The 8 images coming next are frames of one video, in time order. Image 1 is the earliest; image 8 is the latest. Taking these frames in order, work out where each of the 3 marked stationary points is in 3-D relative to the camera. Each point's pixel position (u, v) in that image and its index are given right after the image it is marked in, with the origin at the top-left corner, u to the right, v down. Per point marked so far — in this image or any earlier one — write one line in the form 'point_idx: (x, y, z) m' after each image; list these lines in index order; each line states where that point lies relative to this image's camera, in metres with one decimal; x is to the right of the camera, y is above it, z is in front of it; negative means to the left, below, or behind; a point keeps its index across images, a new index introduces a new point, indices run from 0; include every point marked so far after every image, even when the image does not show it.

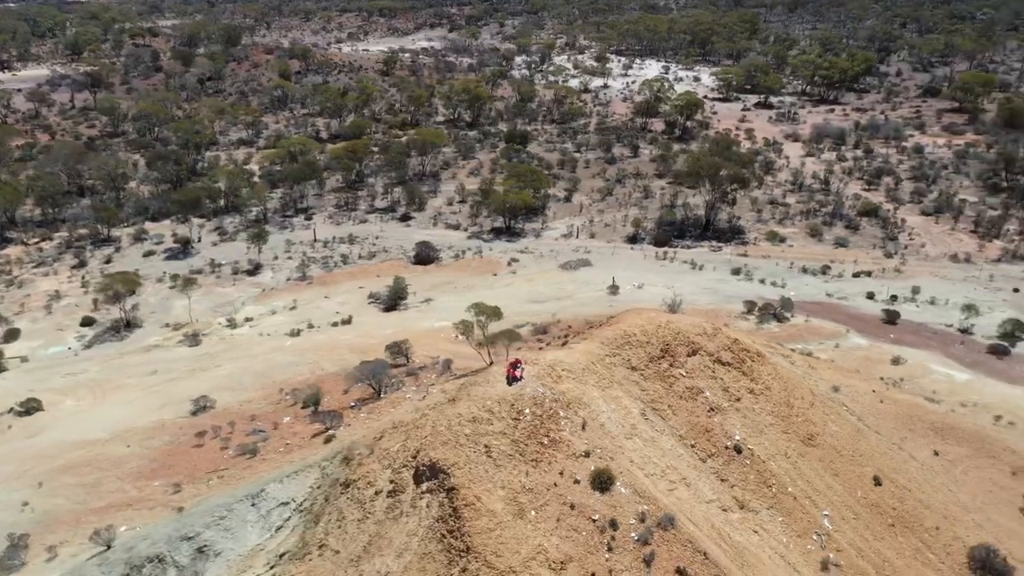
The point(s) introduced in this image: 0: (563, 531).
0: (+1.2, -5.4, +18.1) m
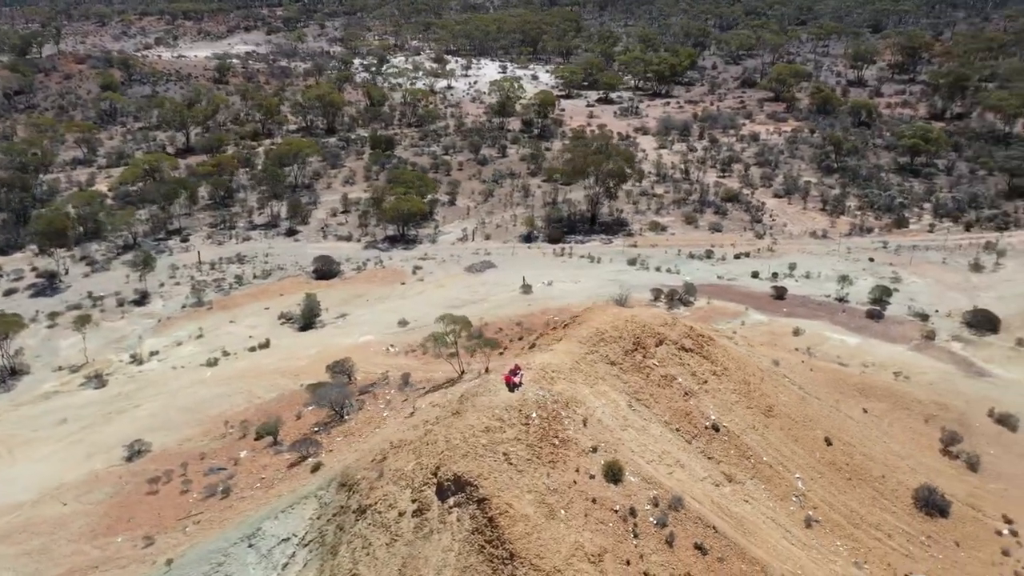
0: (+1.9, -5.5, +18.9) m
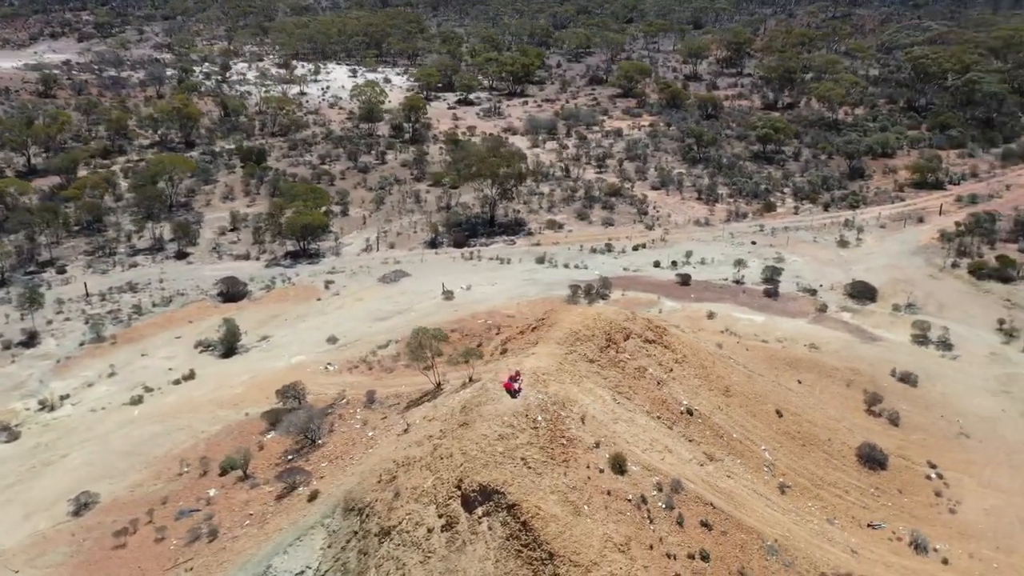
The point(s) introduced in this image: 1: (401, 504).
0: (+2.5, -5.5, +19.8) m
1: (-2.7, -5.2, +19.6) m
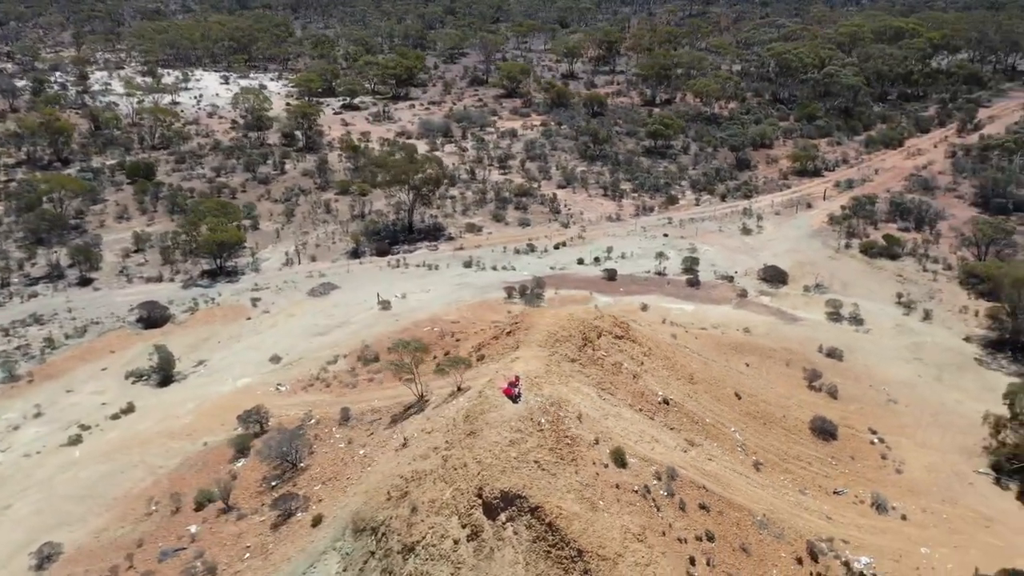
0: (+2.9, -5.5, +20.6) m
1: (-2.2, -5.5, +19.5) m
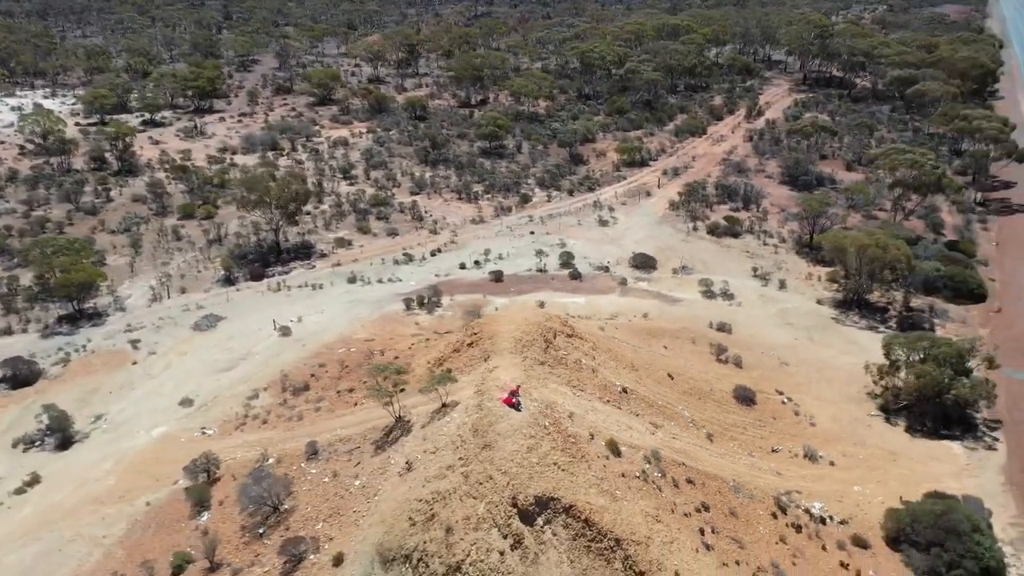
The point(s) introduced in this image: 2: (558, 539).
0: (+3.4, -5.5, +22.0) m
1: (-1.3, -6.0, +19.7) m
2: (+1.1, -6.1, +19.9) m
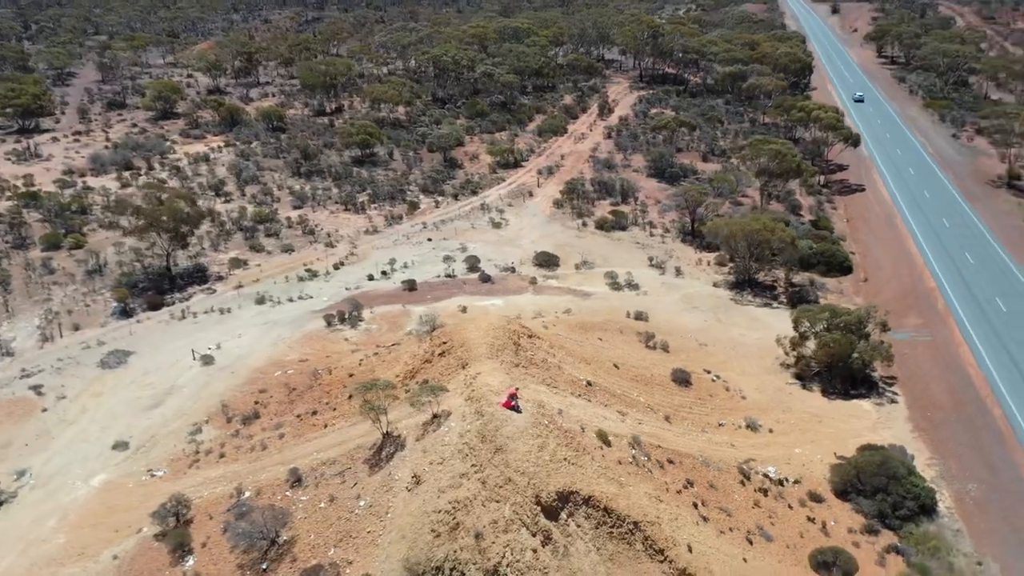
0: (+3.5, -5.4, +23.3) m
1: (-0.5, -6.3, +20.1) m
2: (+1.8, -6.1, +20.8) m
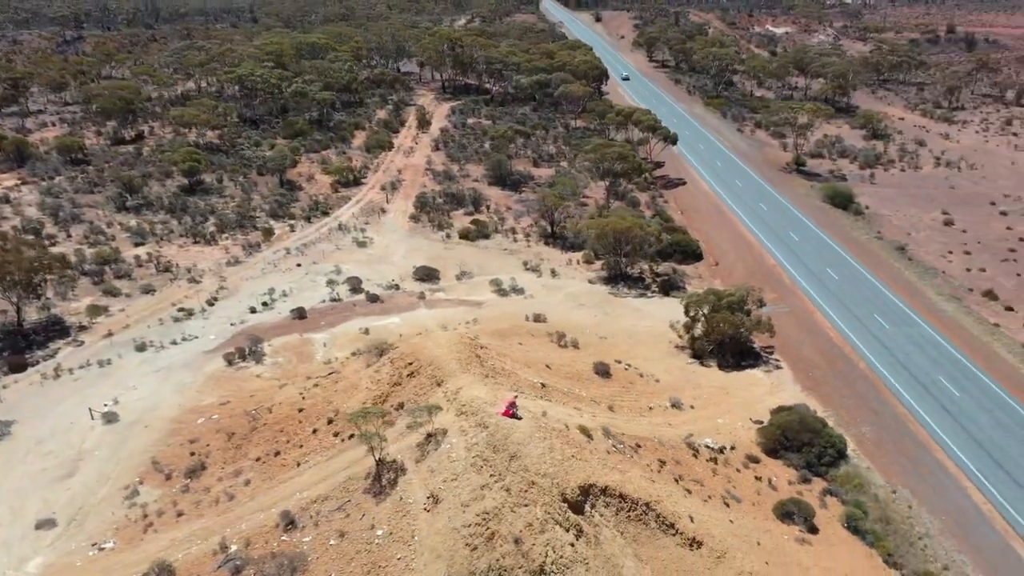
0: (+3.5, -5.4, +25.2) m
1: (+0.5, -6.6, +21.0) m
2: (+2.6, -6.2, +22.3) m
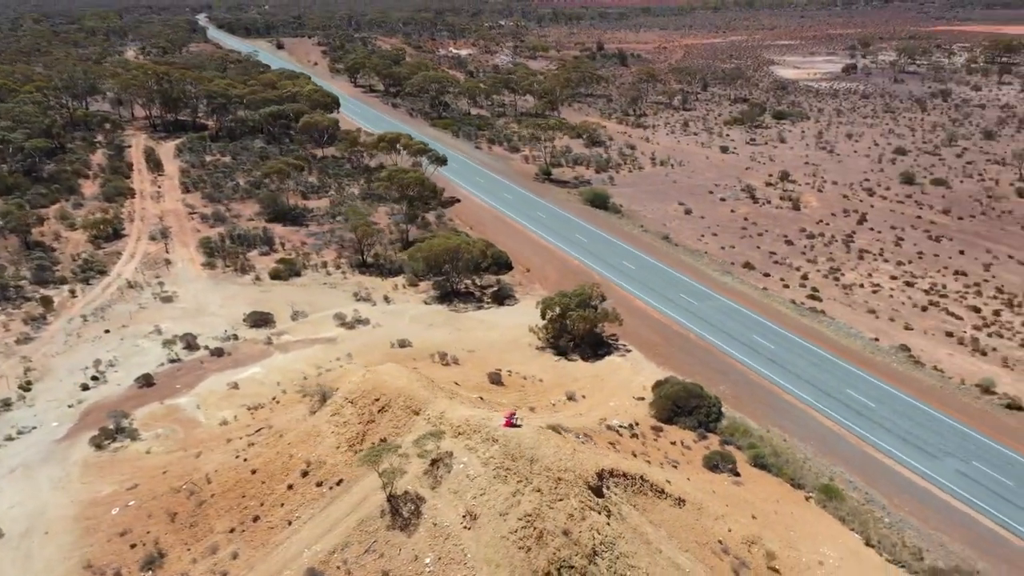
0: (+3.0, -5.6, +28.2) m
1: (+1.9, -6.9, +23.2) m
2: (+3.4, -6.4, +25.1) m
